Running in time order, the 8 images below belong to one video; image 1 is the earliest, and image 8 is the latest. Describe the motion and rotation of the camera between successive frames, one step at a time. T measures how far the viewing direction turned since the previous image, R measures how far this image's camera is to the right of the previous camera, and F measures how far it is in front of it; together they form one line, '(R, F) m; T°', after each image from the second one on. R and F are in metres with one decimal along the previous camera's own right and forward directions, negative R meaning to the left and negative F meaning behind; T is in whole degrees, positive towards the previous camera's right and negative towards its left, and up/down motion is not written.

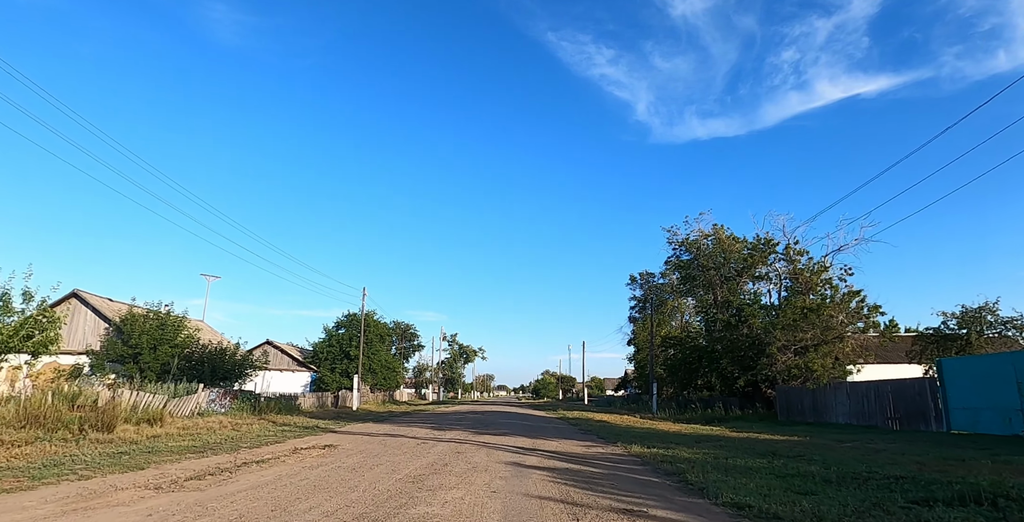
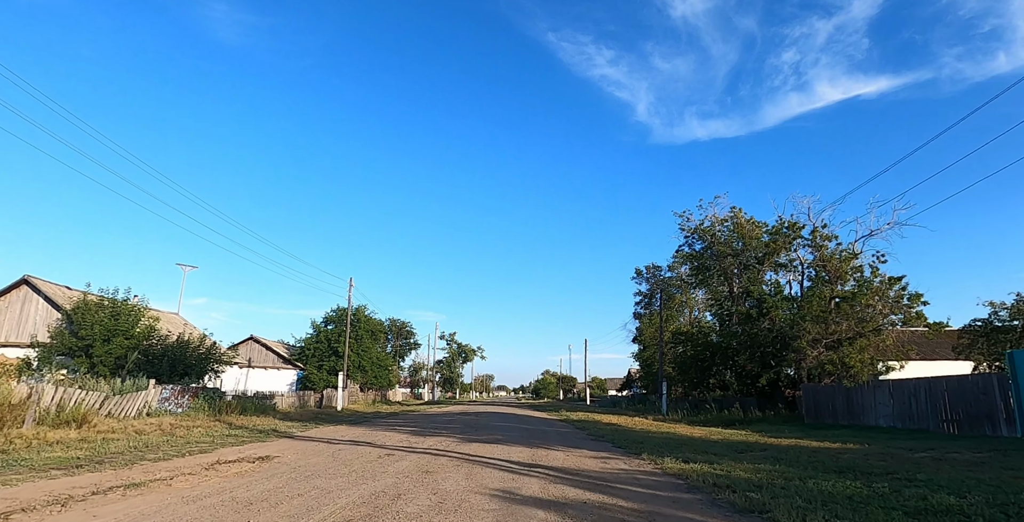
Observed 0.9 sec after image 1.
(+0.1, +3.2) m; 0°
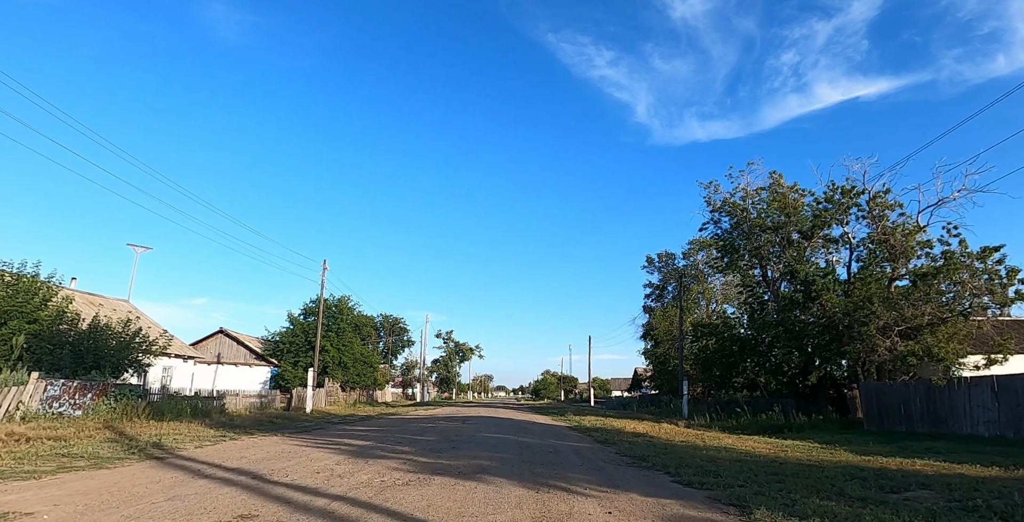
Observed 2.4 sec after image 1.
(+0.1, +5.2) m; 0°
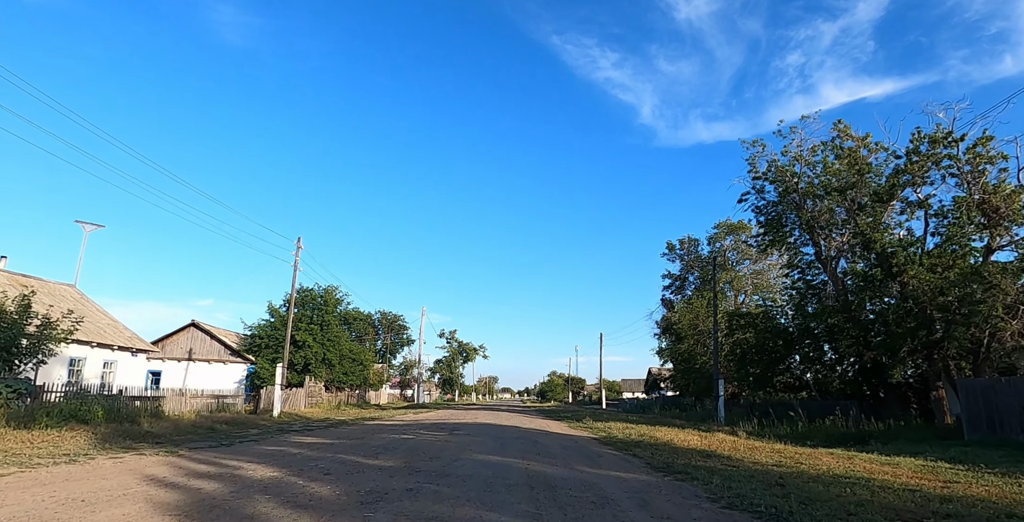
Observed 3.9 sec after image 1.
(0.0, +5.1) m; 0°
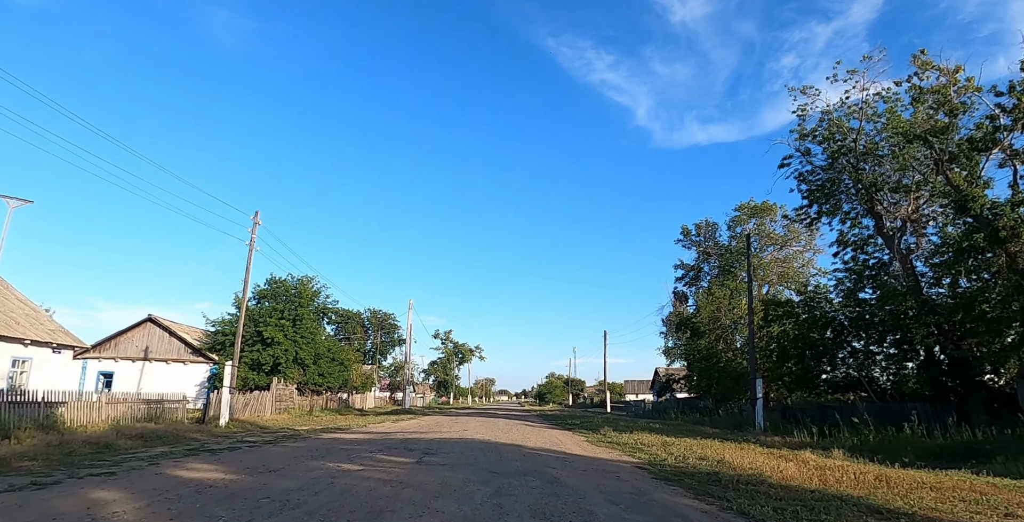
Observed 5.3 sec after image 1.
(-0.1, +4.7) m; 0°
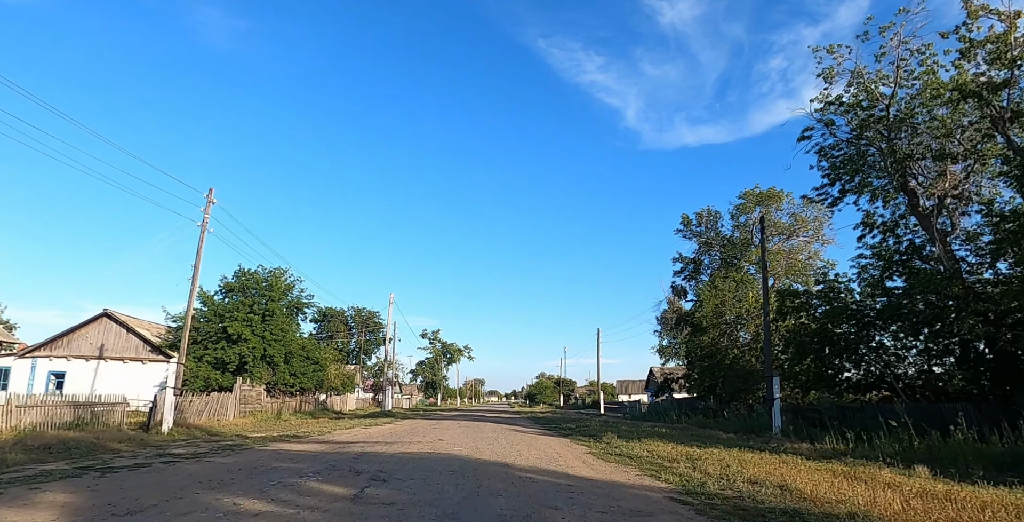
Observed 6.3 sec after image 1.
(+0.1, +2.7) m; +1°
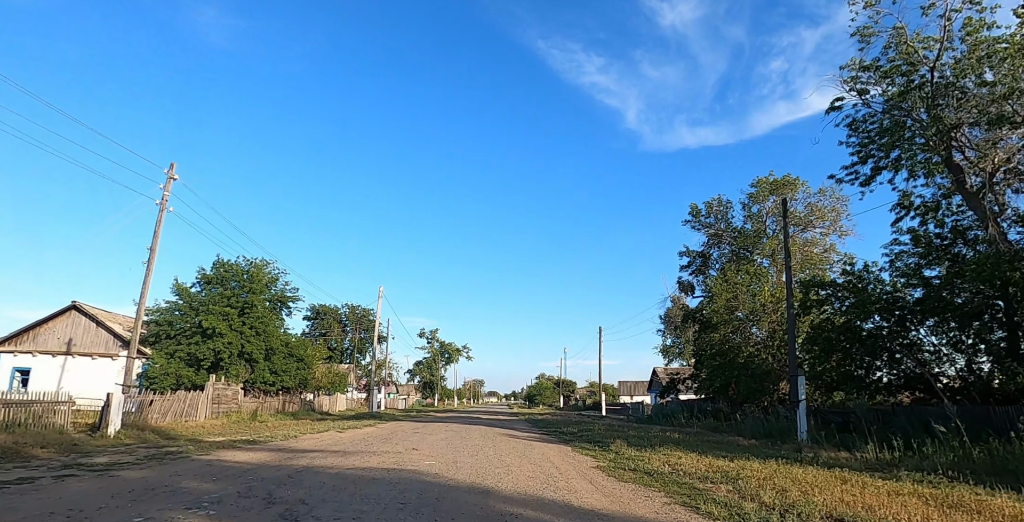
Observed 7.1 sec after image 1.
(+0.2, +2.3) m; 0°
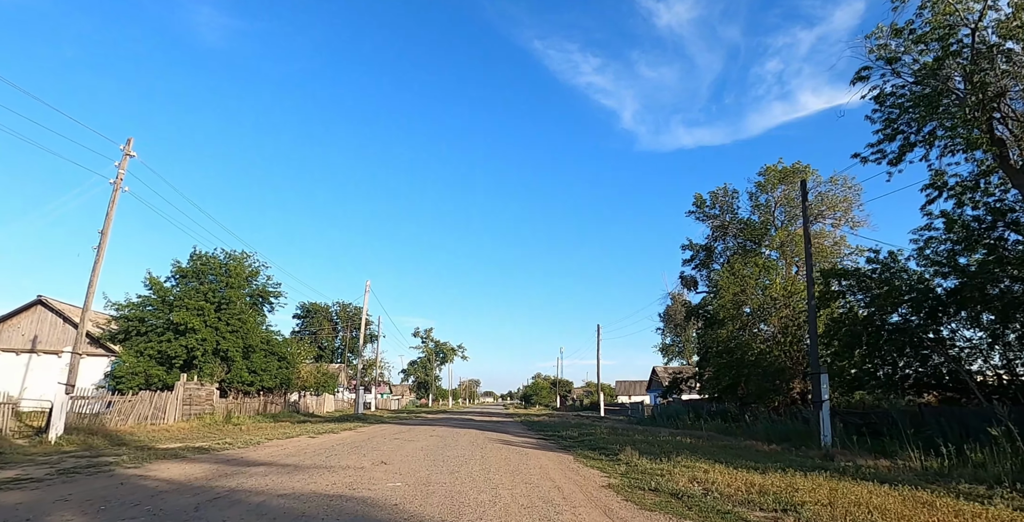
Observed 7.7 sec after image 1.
(+0.1, +1.9) m; 0°
